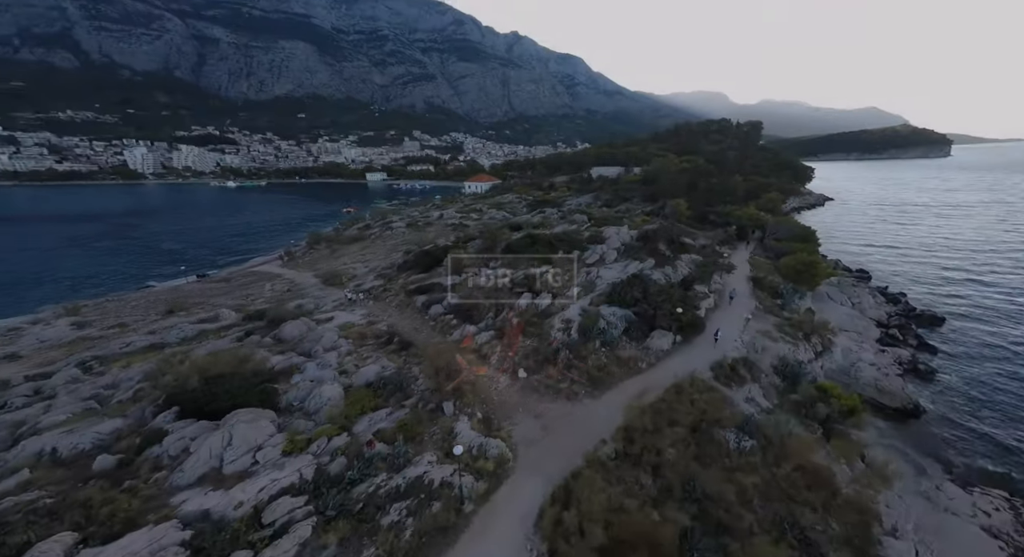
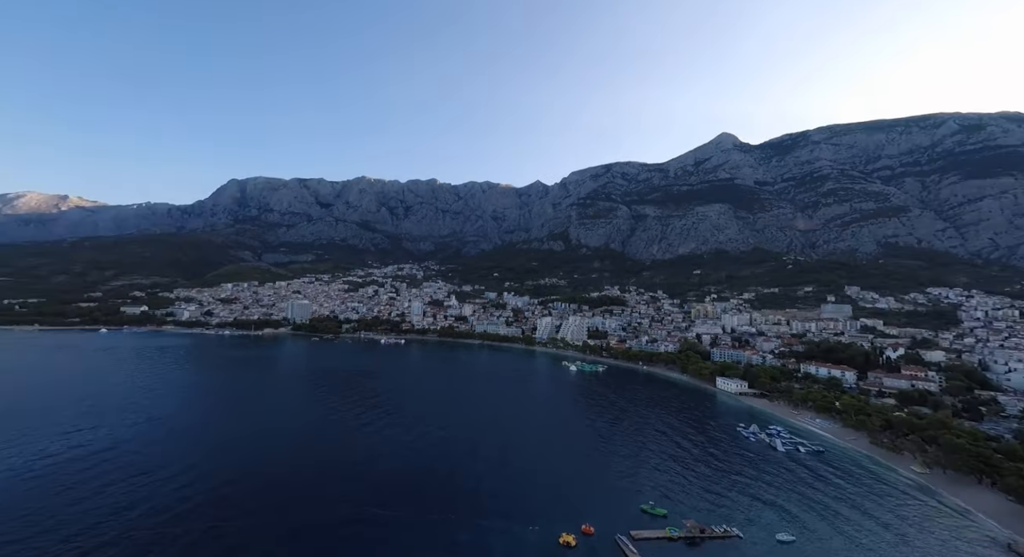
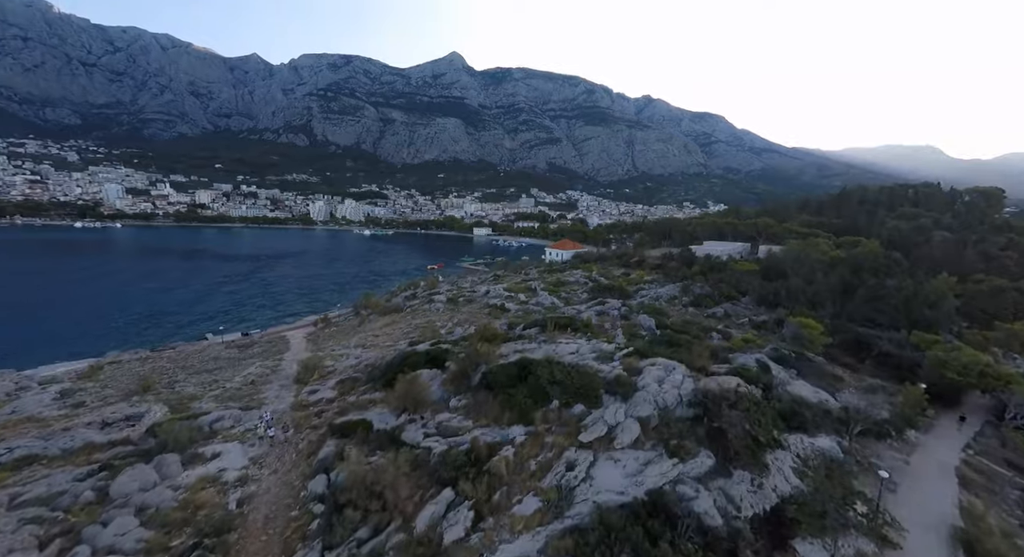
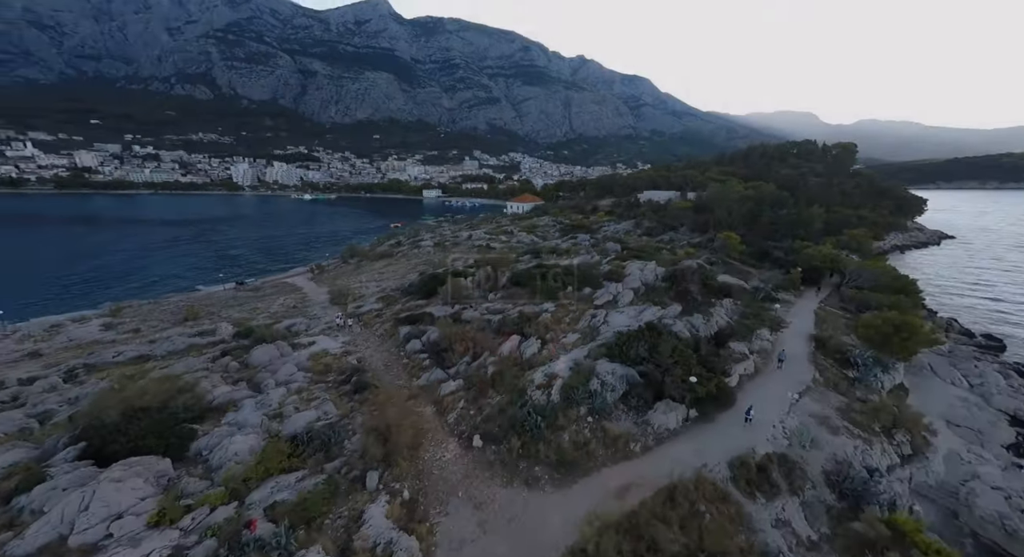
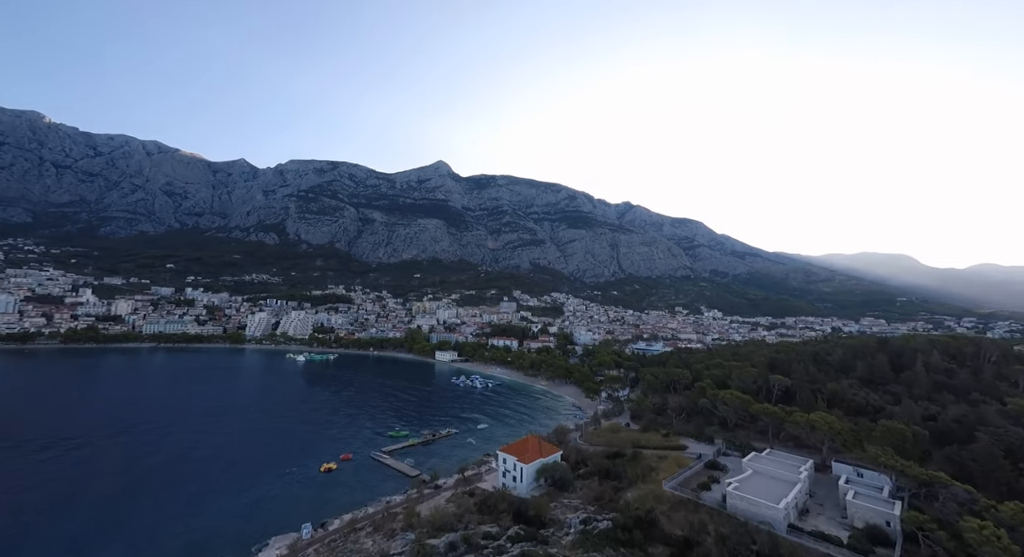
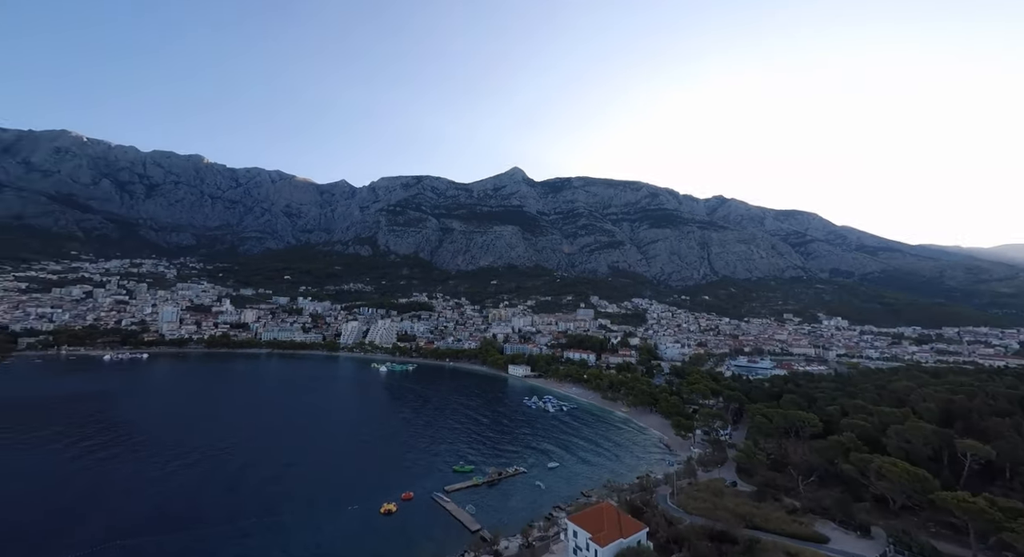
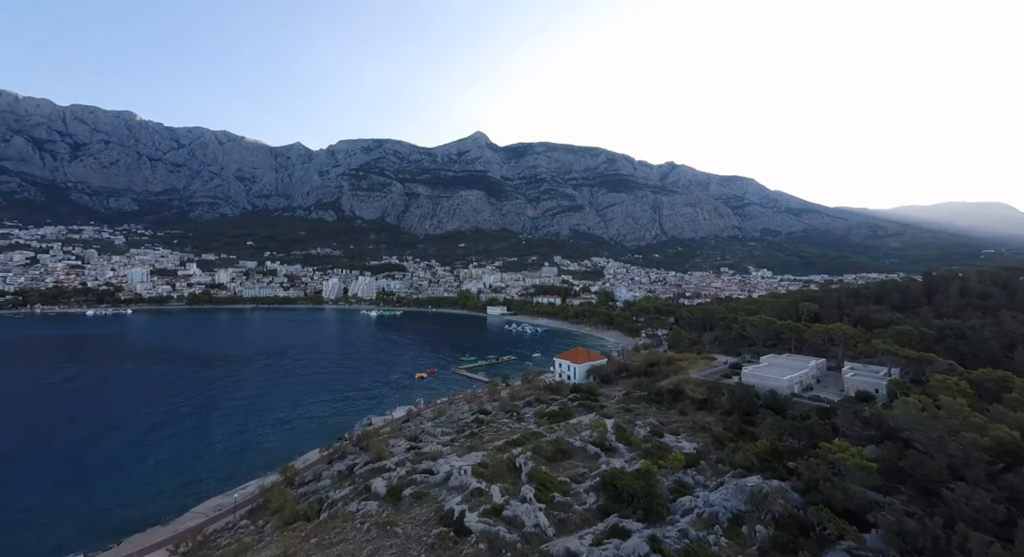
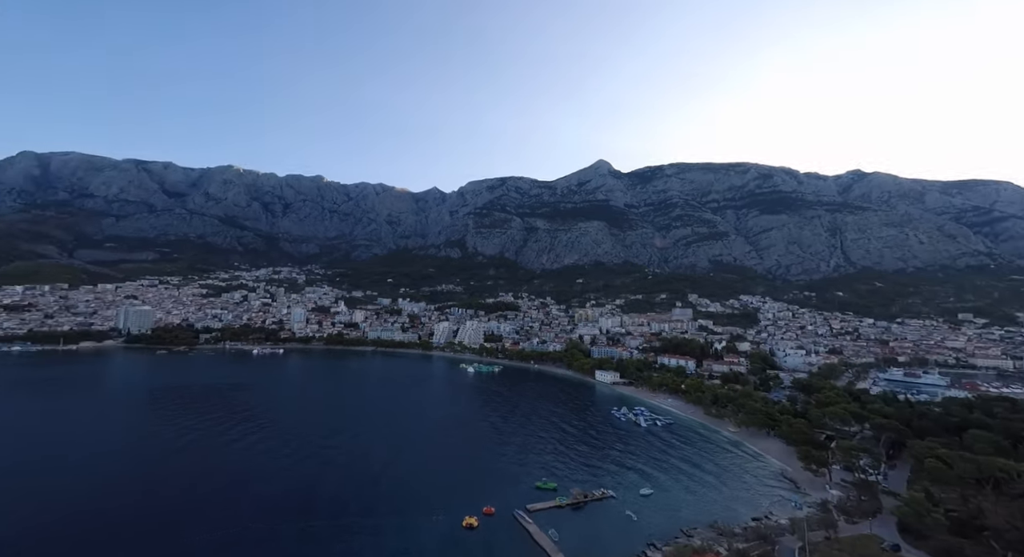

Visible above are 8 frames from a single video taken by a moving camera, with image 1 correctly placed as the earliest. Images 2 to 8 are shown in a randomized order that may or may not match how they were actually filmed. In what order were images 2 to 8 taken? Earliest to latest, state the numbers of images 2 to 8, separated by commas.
4, 3, 7, 5, 6, 8, 2
